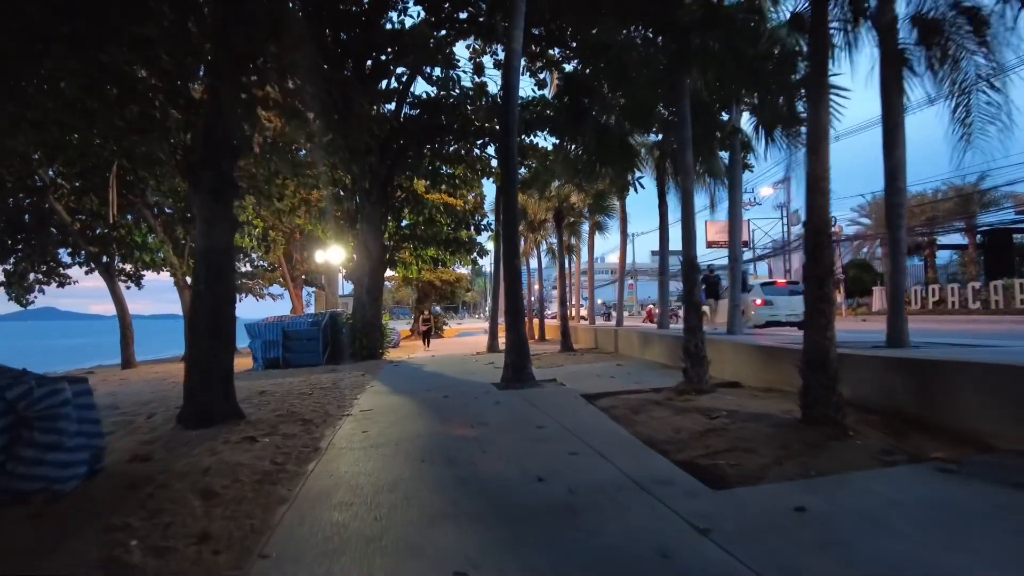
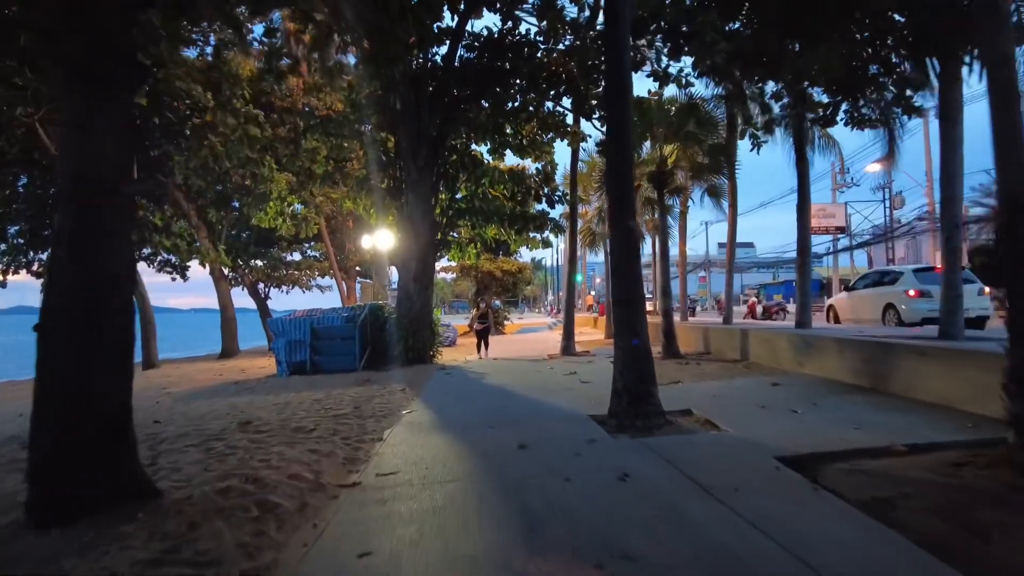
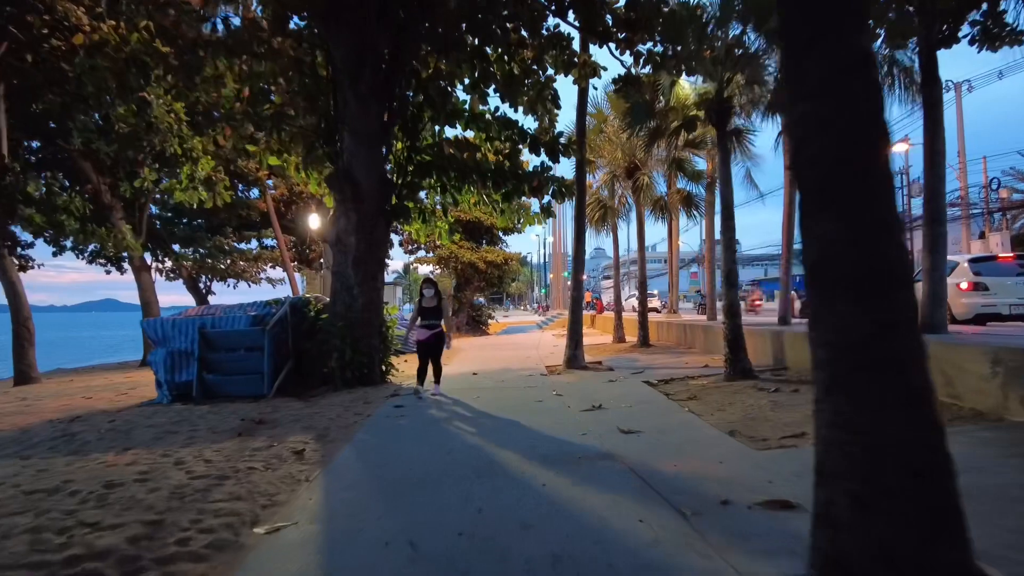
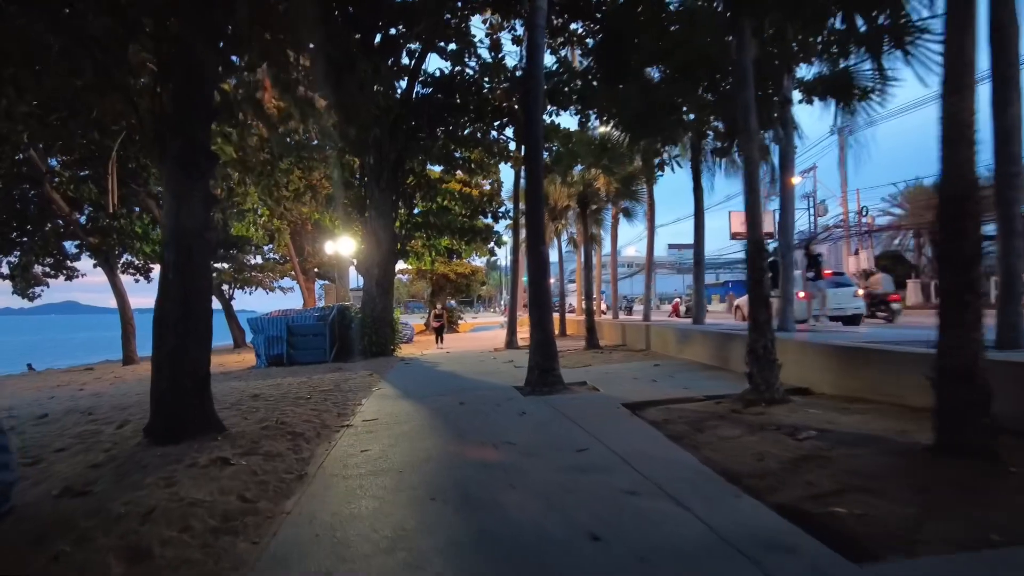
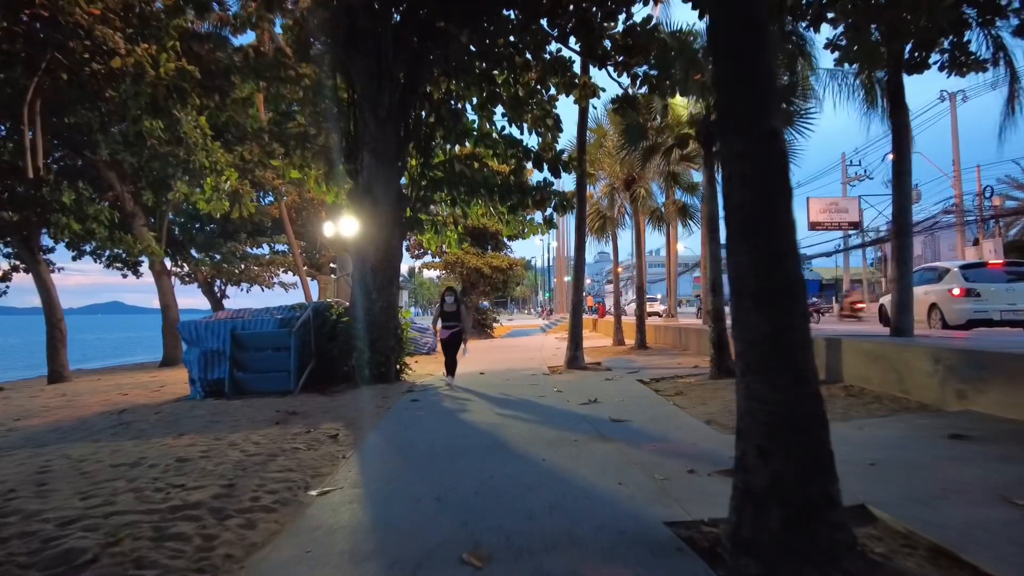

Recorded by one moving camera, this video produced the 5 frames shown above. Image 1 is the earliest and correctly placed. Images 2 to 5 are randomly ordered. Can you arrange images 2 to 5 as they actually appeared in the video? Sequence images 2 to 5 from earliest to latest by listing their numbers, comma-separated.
4, 2, 5, 3
